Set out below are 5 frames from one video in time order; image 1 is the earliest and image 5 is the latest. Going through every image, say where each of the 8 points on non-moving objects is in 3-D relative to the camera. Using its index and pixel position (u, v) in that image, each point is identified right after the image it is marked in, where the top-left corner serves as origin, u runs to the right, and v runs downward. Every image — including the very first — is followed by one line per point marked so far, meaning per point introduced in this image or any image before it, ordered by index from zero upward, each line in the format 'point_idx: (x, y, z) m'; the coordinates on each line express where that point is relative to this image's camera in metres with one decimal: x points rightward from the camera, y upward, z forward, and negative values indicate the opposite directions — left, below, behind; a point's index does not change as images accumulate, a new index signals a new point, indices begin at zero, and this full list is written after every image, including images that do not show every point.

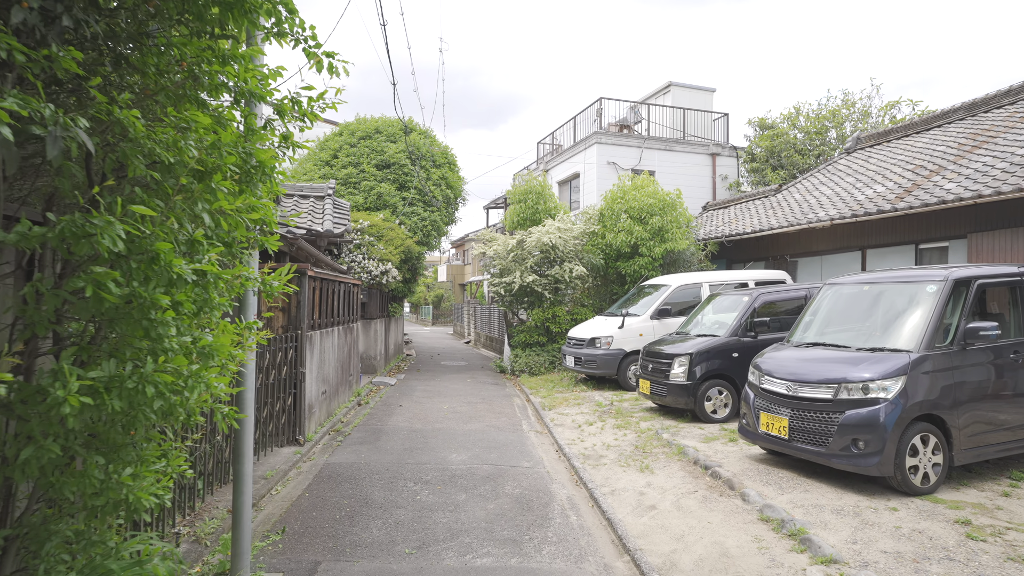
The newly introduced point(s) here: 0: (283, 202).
0: (-3.7, +1.4, +10.3) m
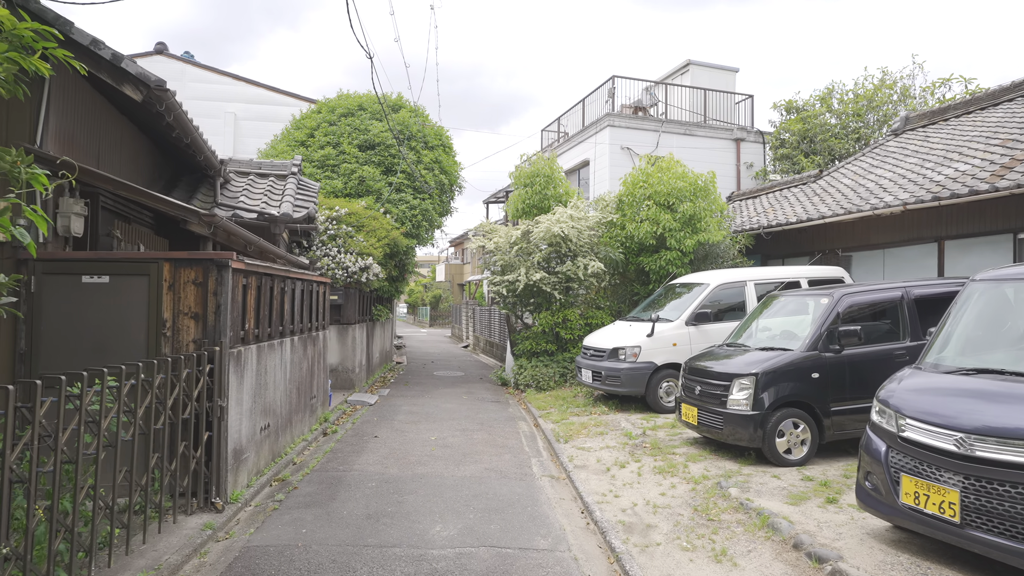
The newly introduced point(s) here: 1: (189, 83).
0: (-3.7, +1.4, +8.4) m
1: (-9.0, +5.7, +17.5) m
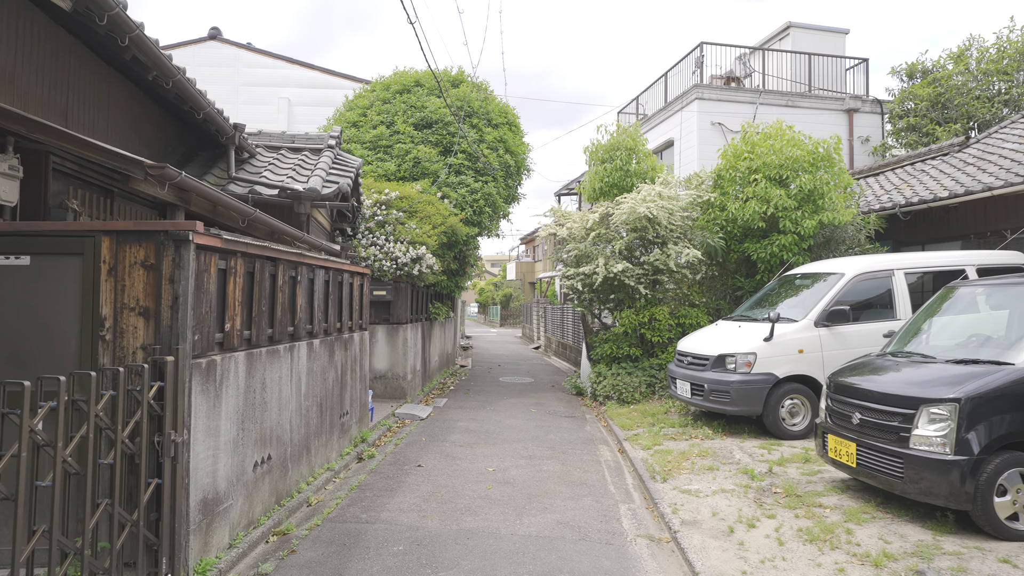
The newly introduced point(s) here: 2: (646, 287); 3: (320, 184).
0: (-2.8, +1.5, +7.1) m
1: (-7.1, +5.8, +16.8) m
2: (+2.0, 0.0, +9.5) m
3: (-1.9, +1.0, +6.4) m
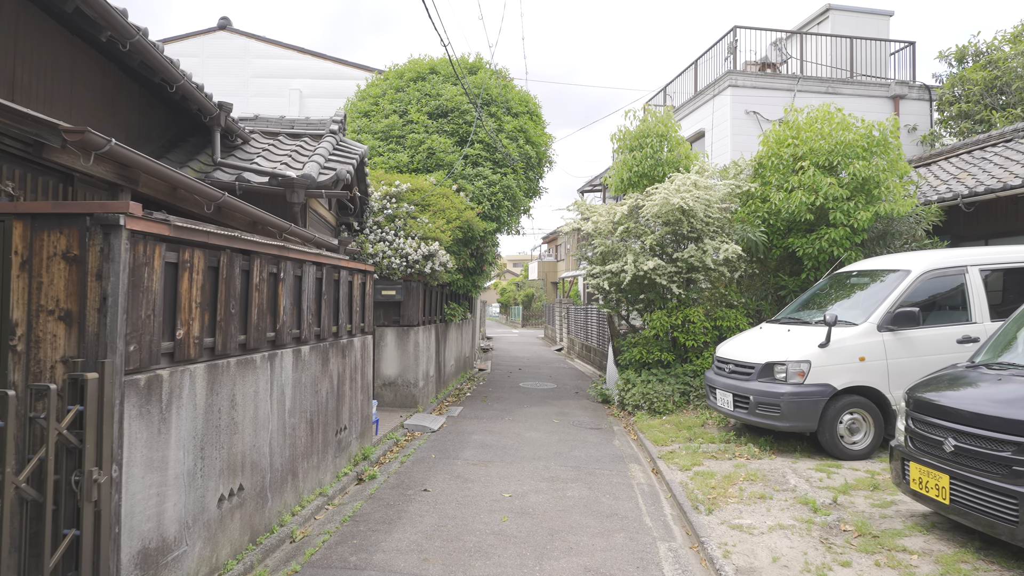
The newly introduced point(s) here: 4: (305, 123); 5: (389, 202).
0: (-2.6, +1.5, +6.5) m
1: (-6.6, +5.8, +16.3) m
2: (+2.3, 0.0, +8.7) m
3: (-1.8, +1.1, +5.7) m
4: (-2.3, +1.9, +7.2) m
5: (-1.7, +1.2, +8.6) m
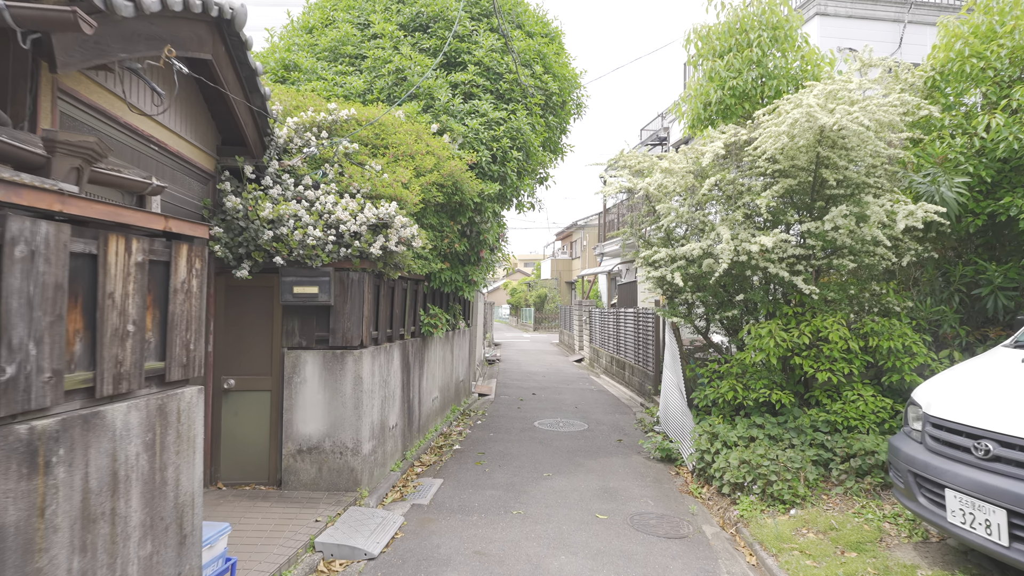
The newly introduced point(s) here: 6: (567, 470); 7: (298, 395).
0: (-2.6, +1.5, +3.0) m
1: (-6.3, +5.8, +12.9) m
2: (+2.4, +0.1, +5.1) m
3: (-1.7, +1.1, +2.2) m
4: (-2.3, +1.9, +3.7) m
5: (-1.6, +1.2, +5.1) m
6: (+0.5, -1.7, +5.9) m
7: (-1.6, -0.8, +4.7) m
